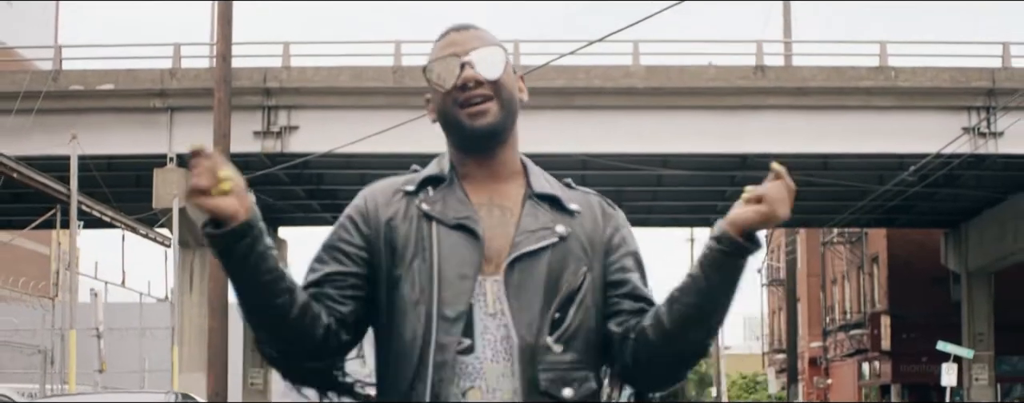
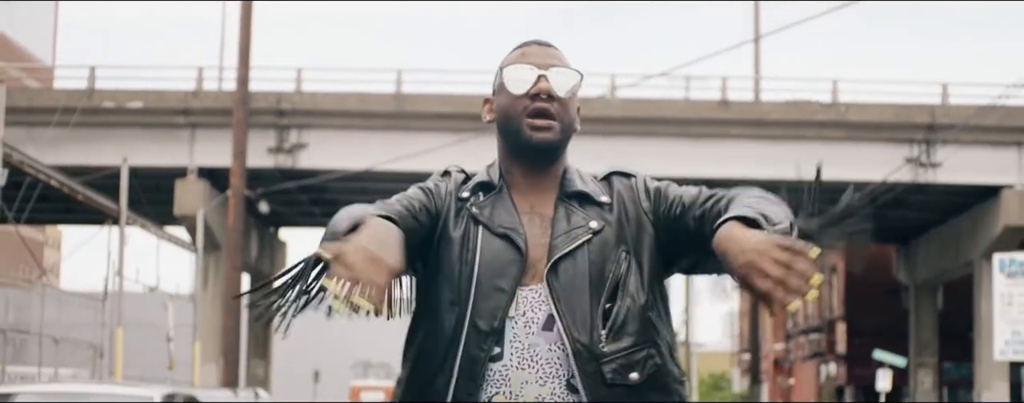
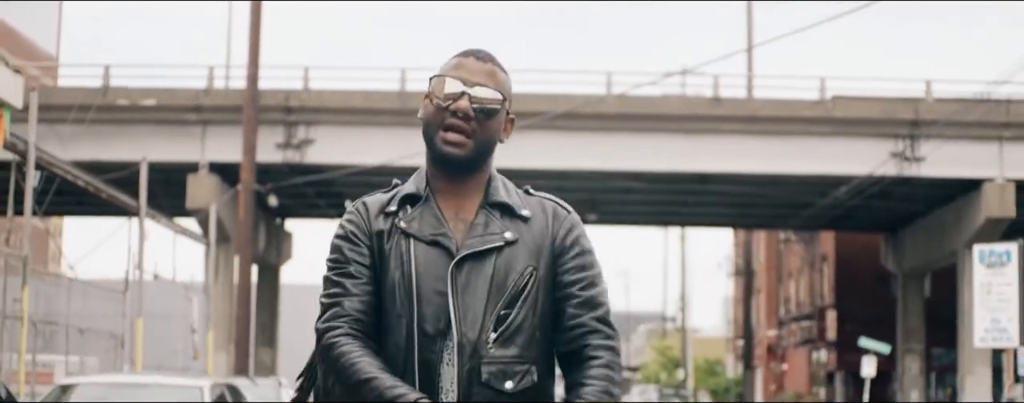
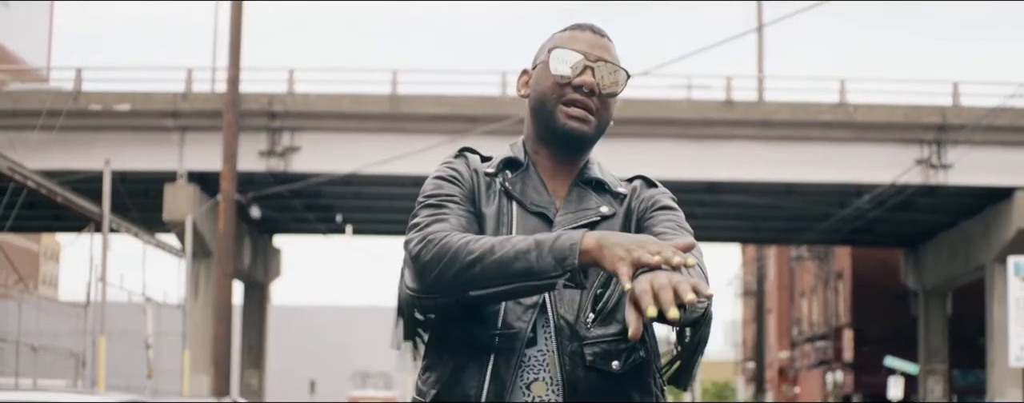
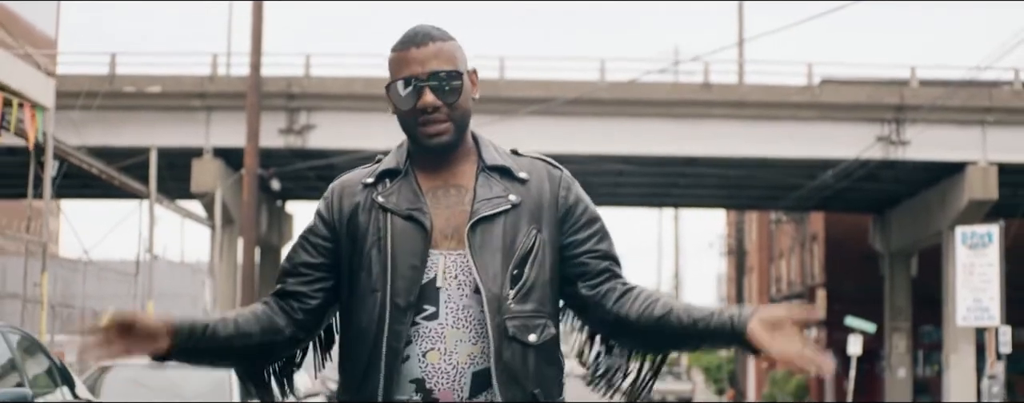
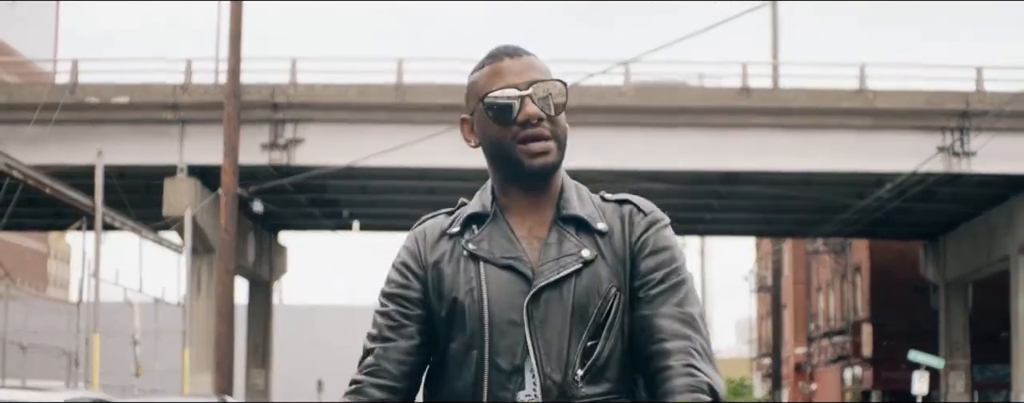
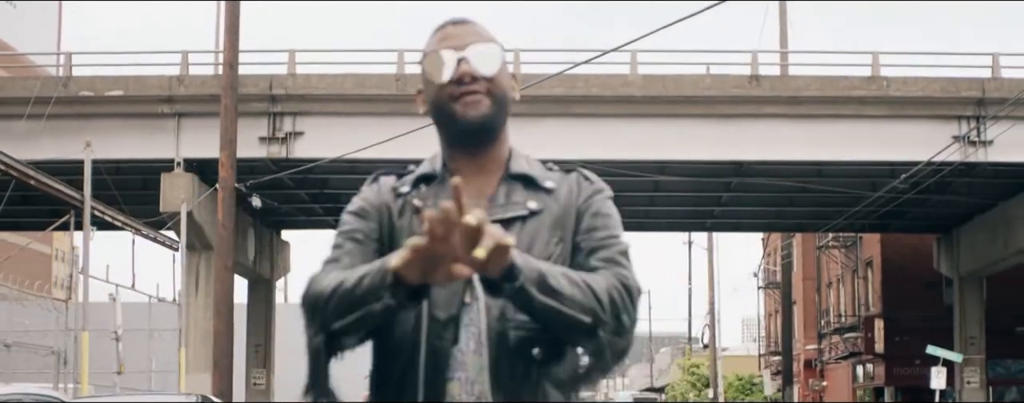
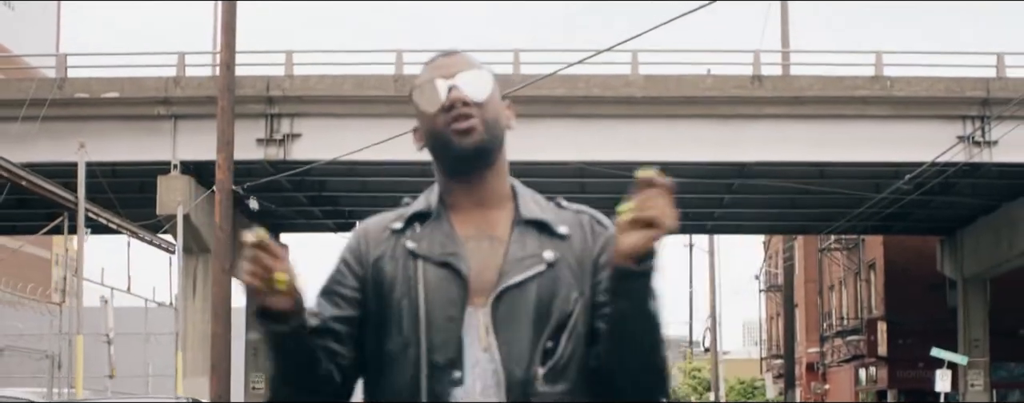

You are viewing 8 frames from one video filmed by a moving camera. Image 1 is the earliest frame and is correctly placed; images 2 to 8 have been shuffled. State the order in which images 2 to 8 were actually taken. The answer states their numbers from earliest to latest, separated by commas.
8, 7, 6, 4, 2, 3, 5
